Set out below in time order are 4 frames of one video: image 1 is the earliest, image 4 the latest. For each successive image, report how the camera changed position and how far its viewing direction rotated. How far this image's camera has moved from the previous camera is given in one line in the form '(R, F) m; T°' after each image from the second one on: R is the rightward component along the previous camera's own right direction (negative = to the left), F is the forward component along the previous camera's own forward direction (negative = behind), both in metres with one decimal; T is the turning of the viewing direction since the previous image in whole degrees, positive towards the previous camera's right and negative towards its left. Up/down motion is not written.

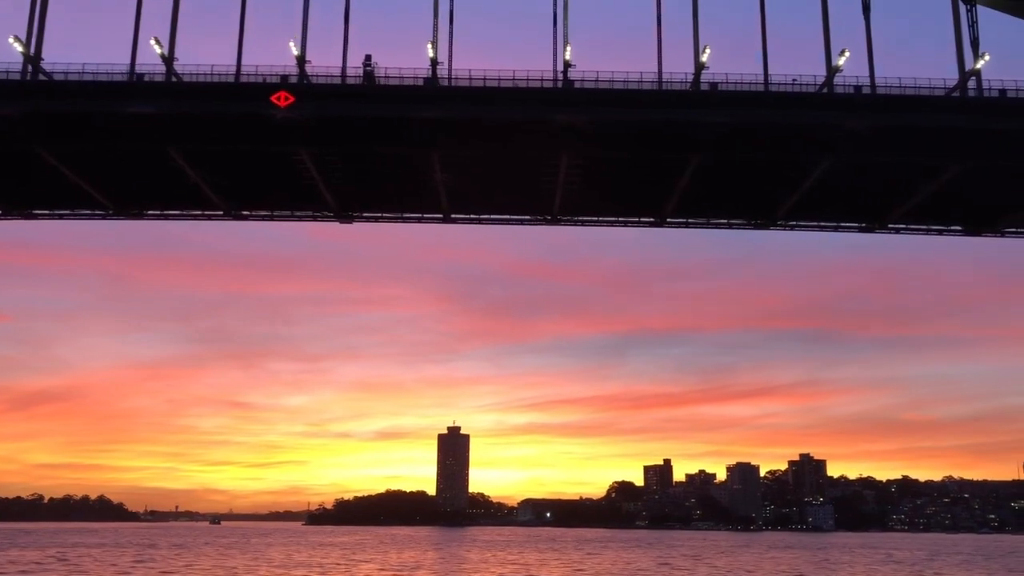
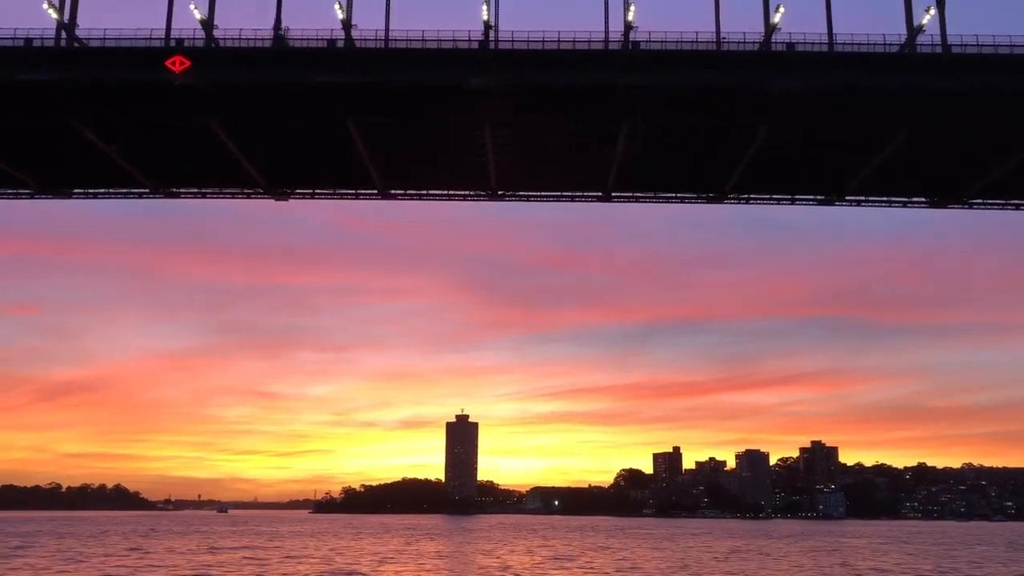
(+3.4, +2.0) m; -1°
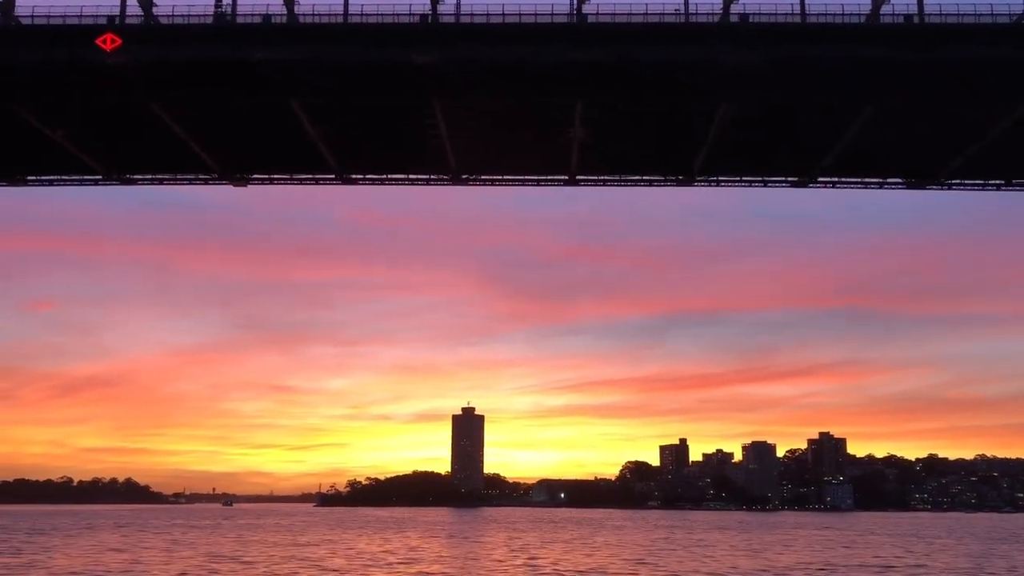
(+2.0, +1.2) m; -1°
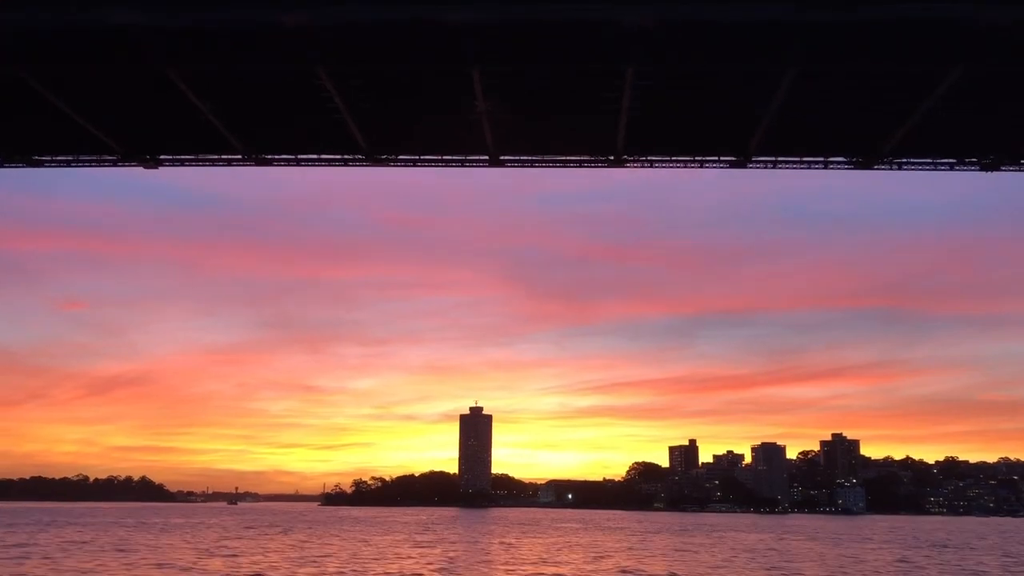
(+4.0, +2.4) m; -1°
